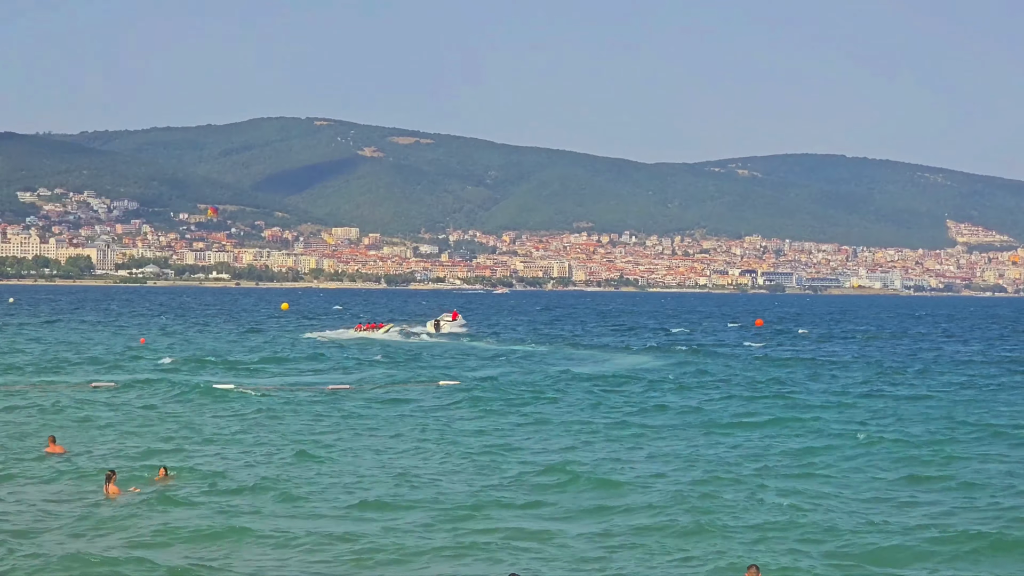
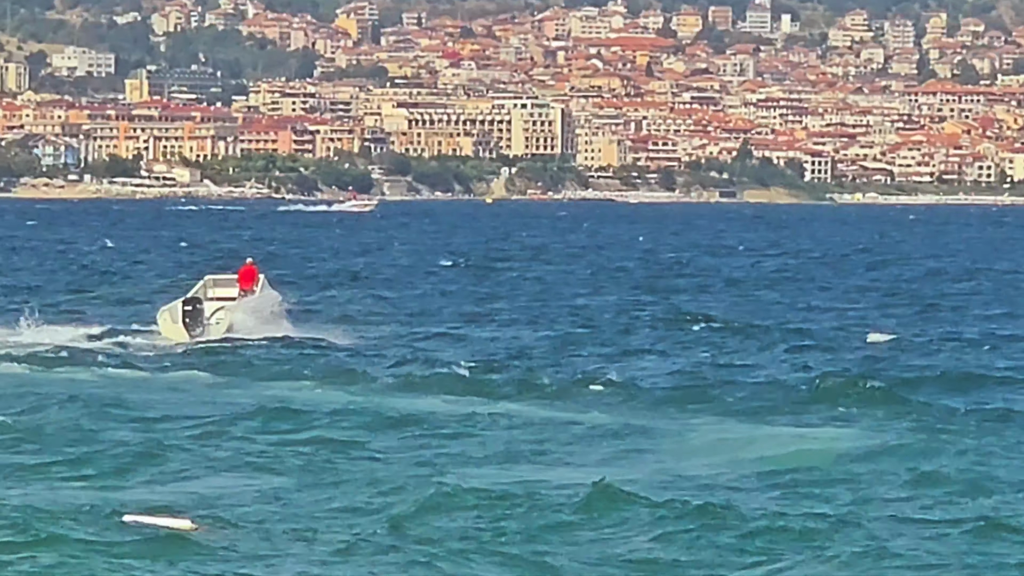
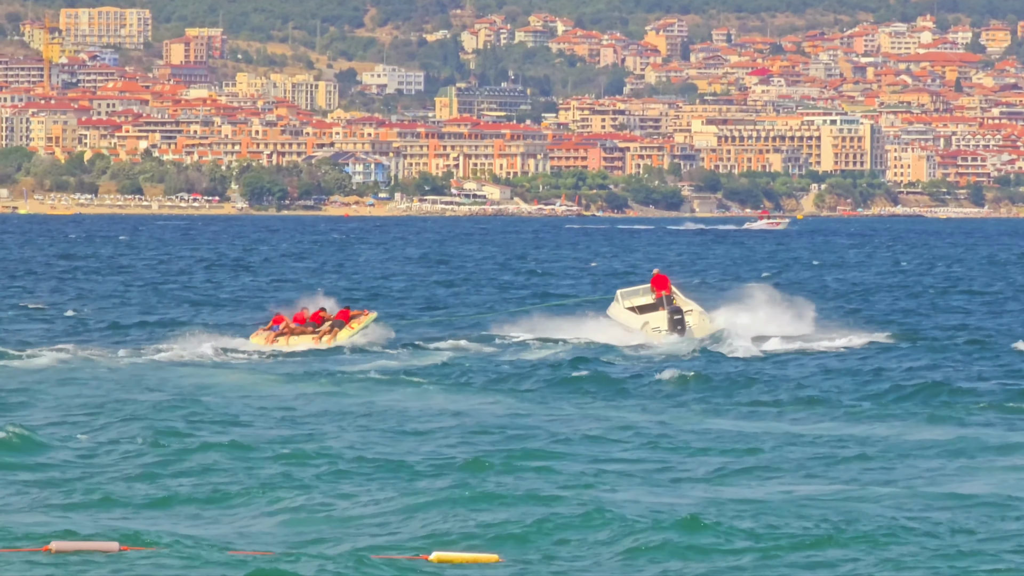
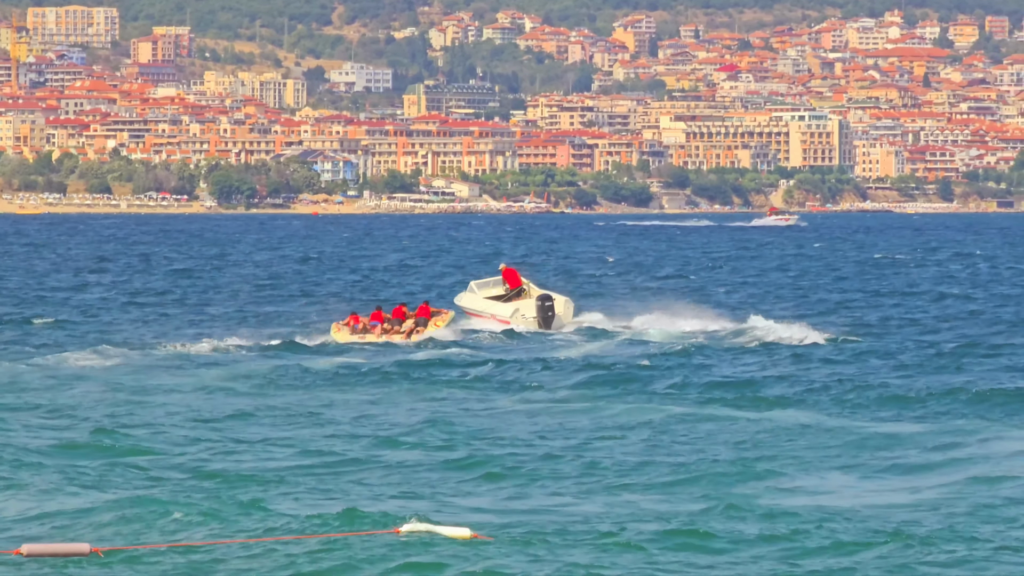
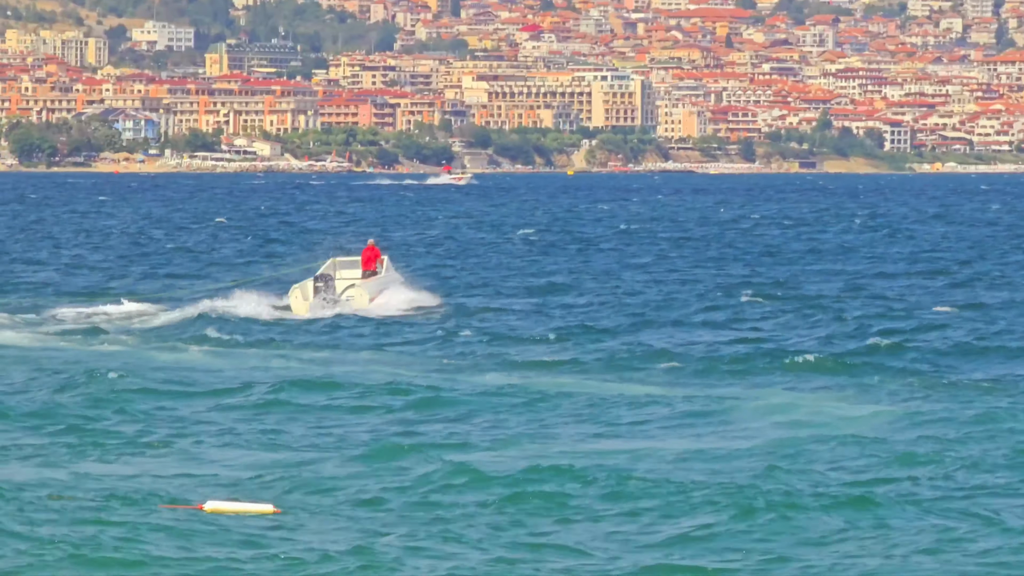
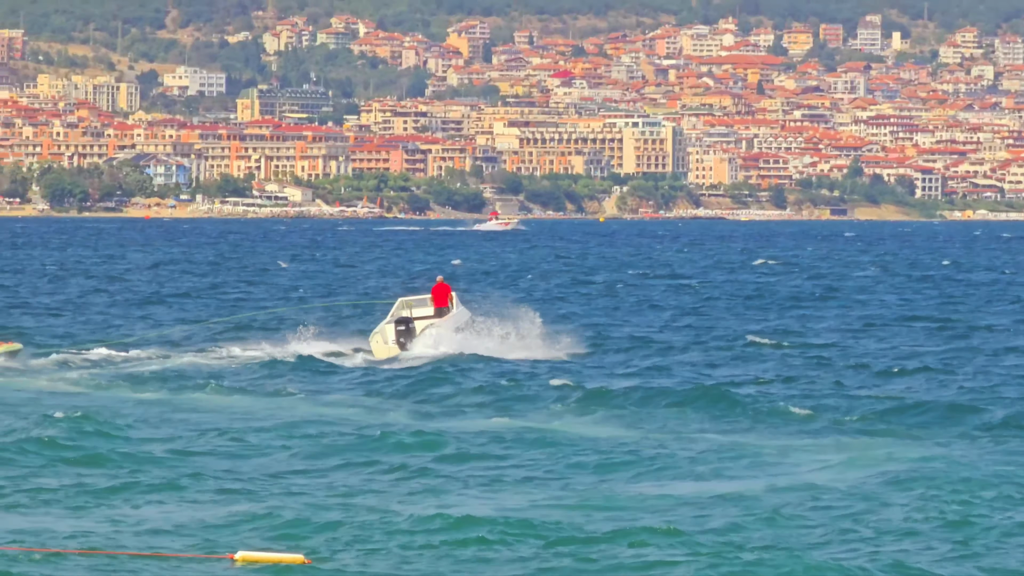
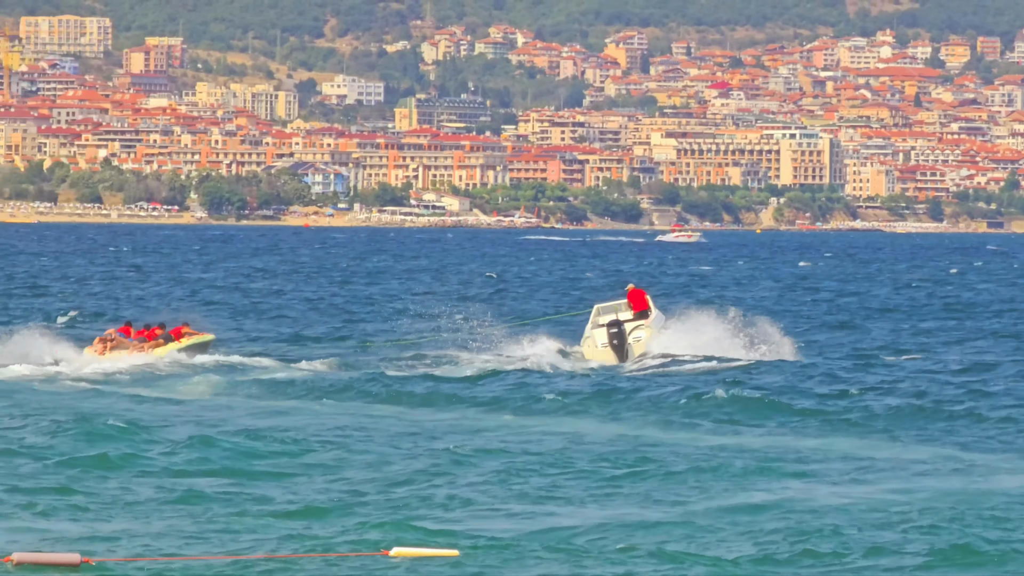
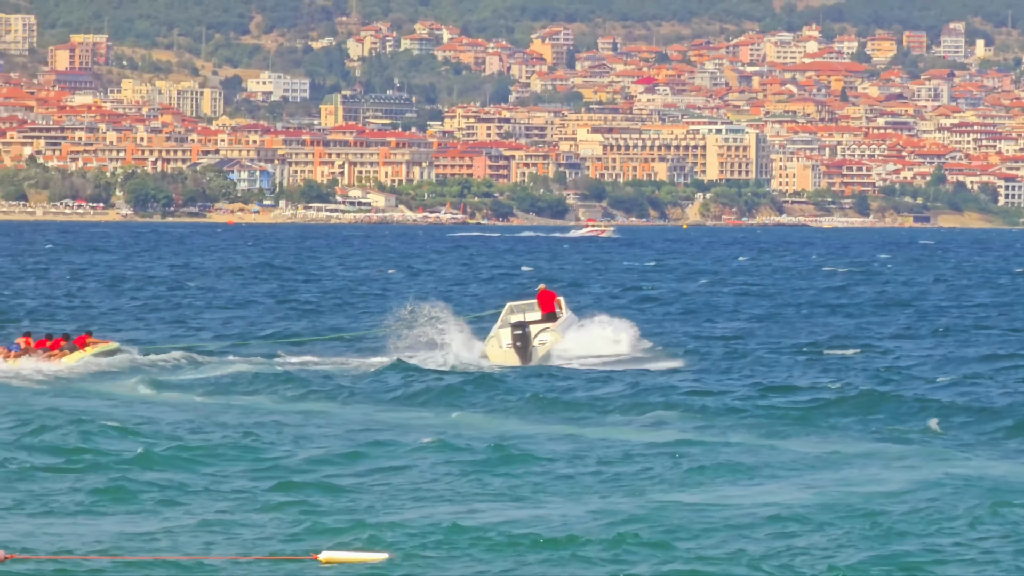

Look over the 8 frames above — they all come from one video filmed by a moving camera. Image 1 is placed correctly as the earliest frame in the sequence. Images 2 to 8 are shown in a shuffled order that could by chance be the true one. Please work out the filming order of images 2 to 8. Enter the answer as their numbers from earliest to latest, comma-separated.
2, 5, 6, 8, 7, 3, 4
